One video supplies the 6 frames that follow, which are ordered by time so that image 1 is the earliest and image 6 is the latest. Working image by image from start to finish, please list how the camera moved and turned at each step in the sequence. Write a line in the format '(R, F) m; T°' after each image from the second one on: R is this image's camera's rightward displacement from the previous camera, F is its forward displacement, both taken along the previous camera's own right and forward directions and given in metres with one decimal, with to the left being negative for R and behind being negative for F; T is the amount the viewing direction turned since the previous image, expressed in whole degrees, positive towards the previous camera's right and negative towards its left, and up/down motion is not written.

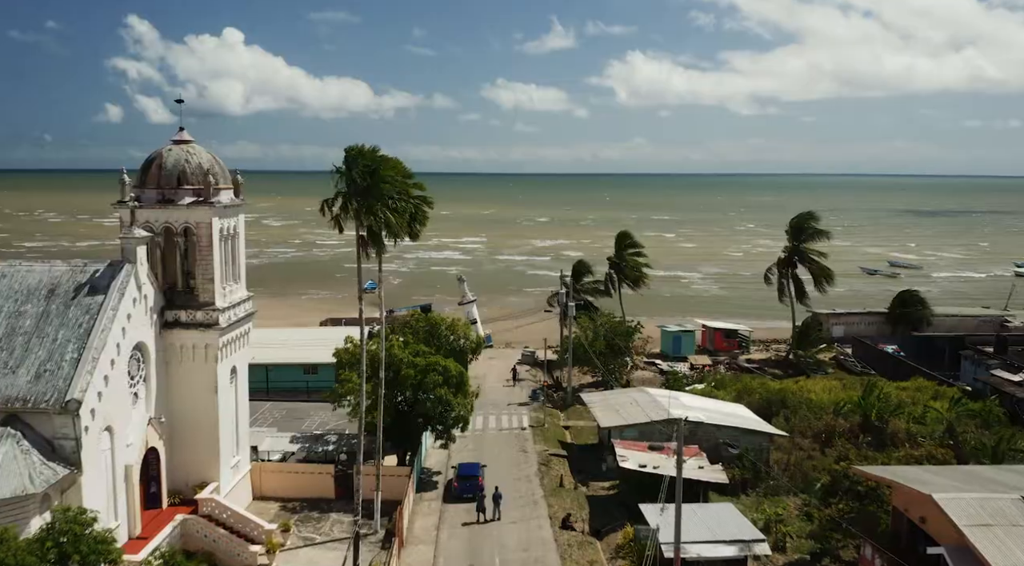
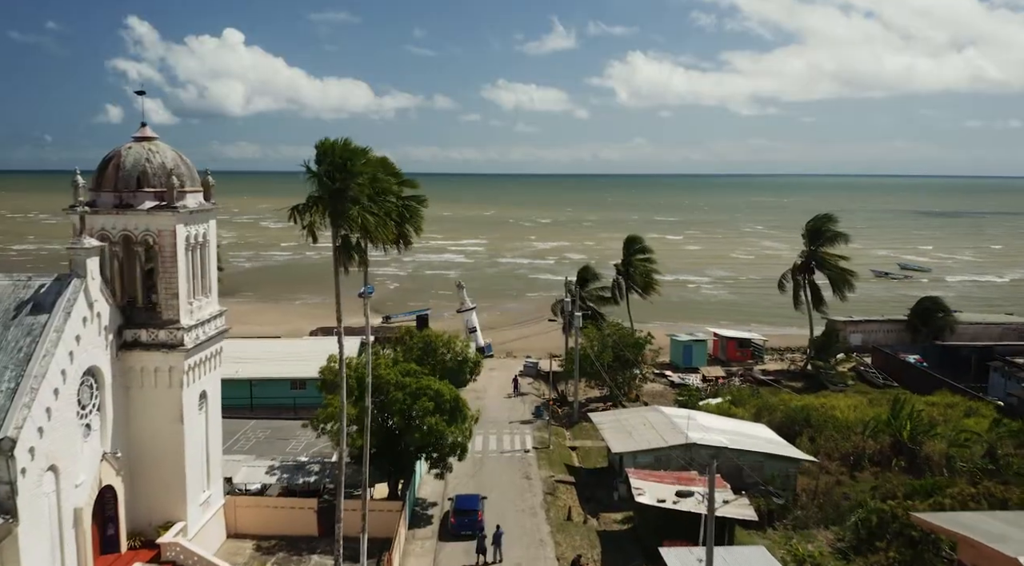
(-0.1, +2.4) m; 0°
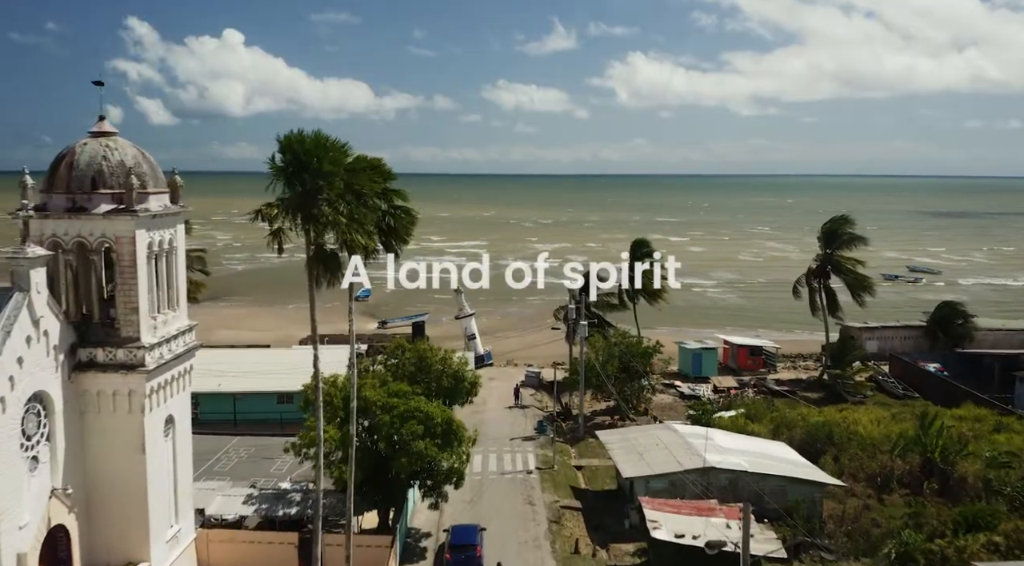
(0.0, +2.0) m; 0°
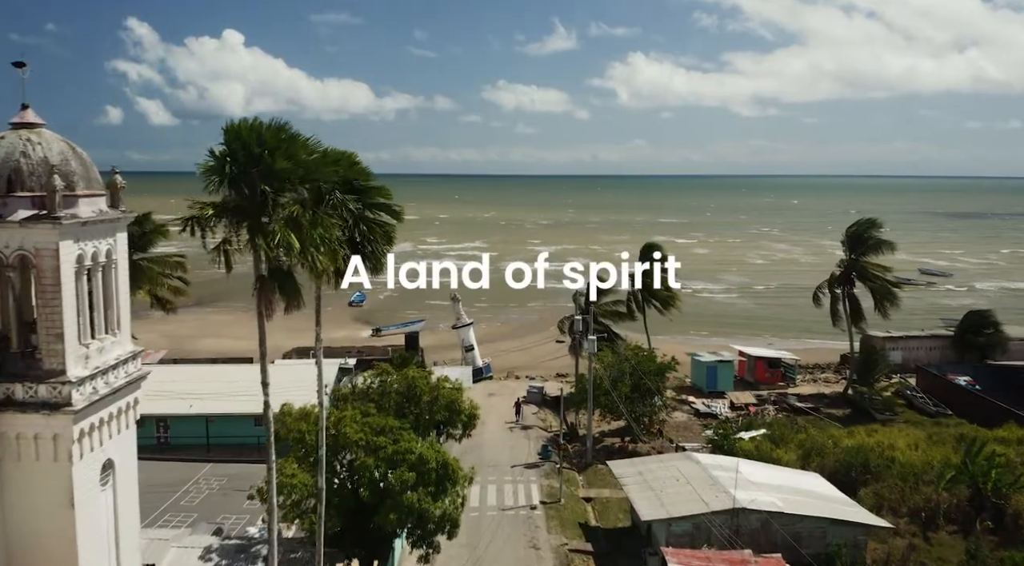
(0.0, +2.8) m; 0°
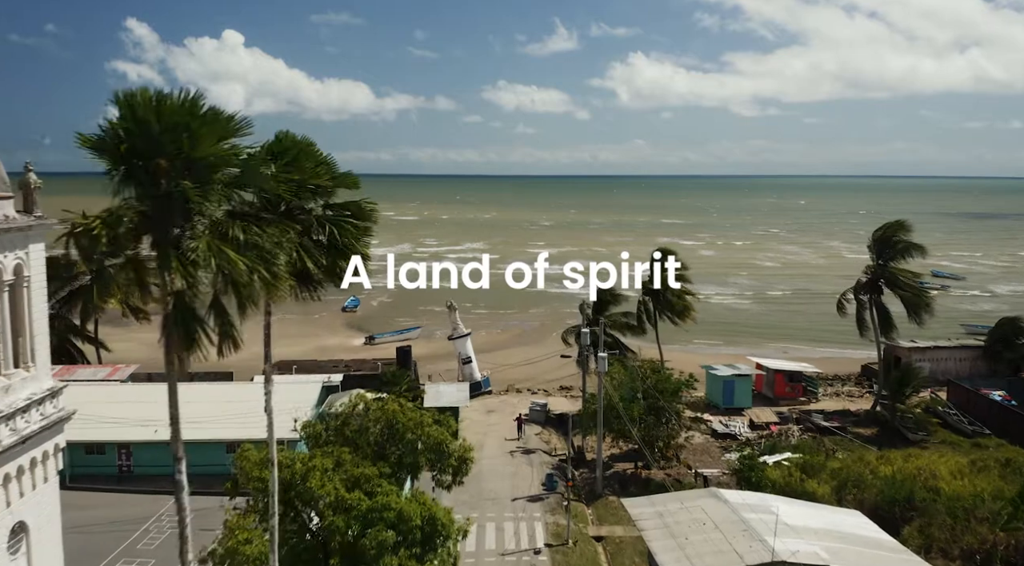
(0.0, +2.8) m; 0°
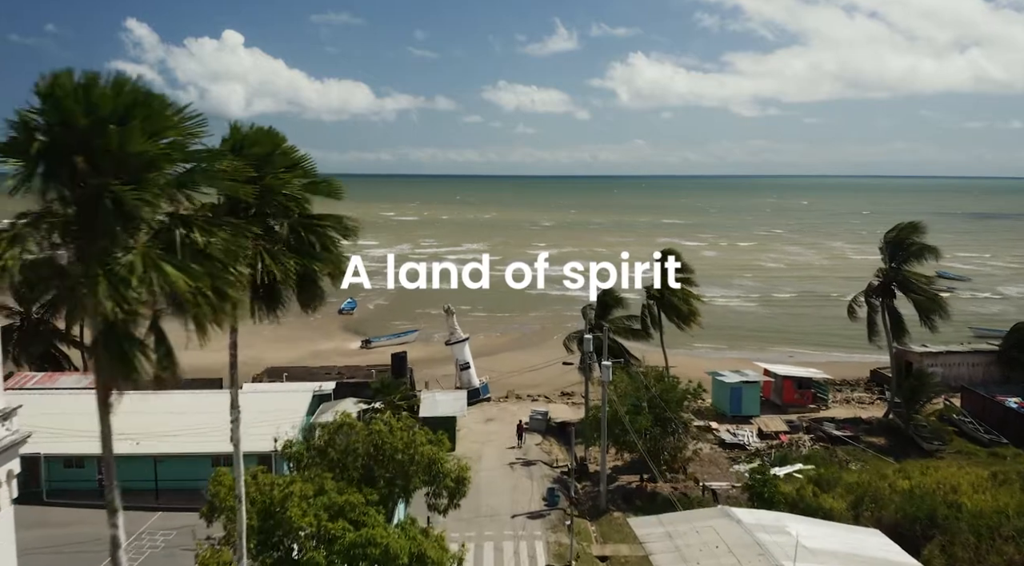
(0.0, +1.2) m; 0°
